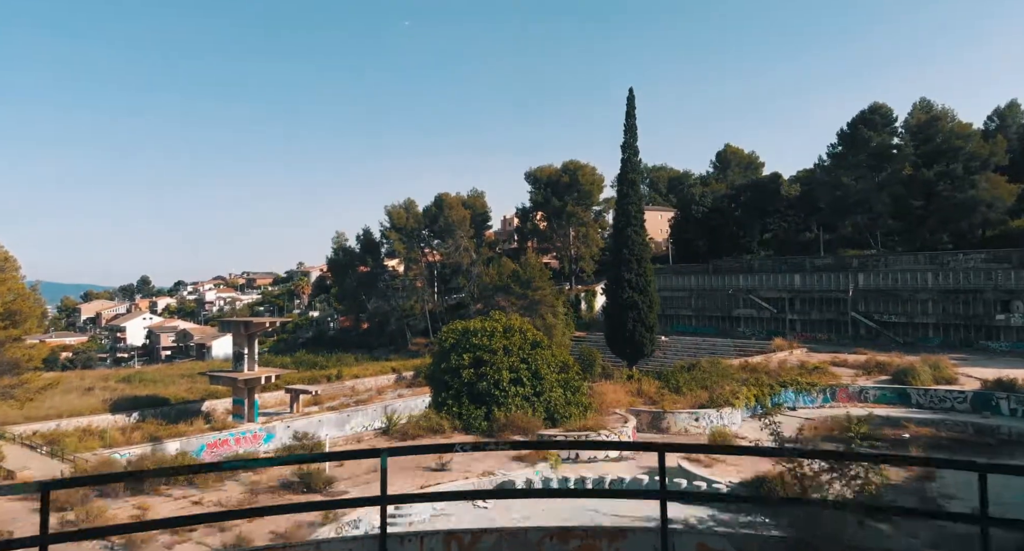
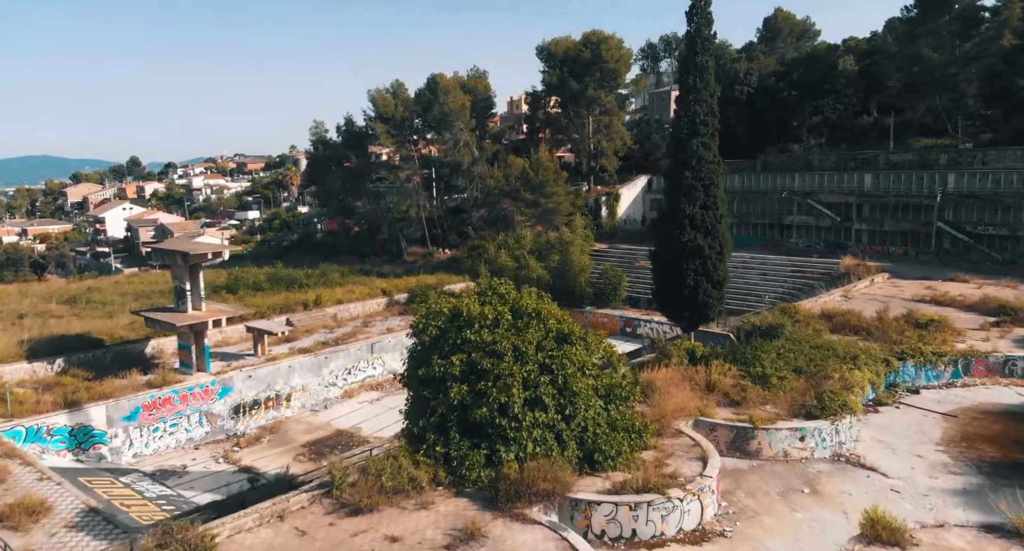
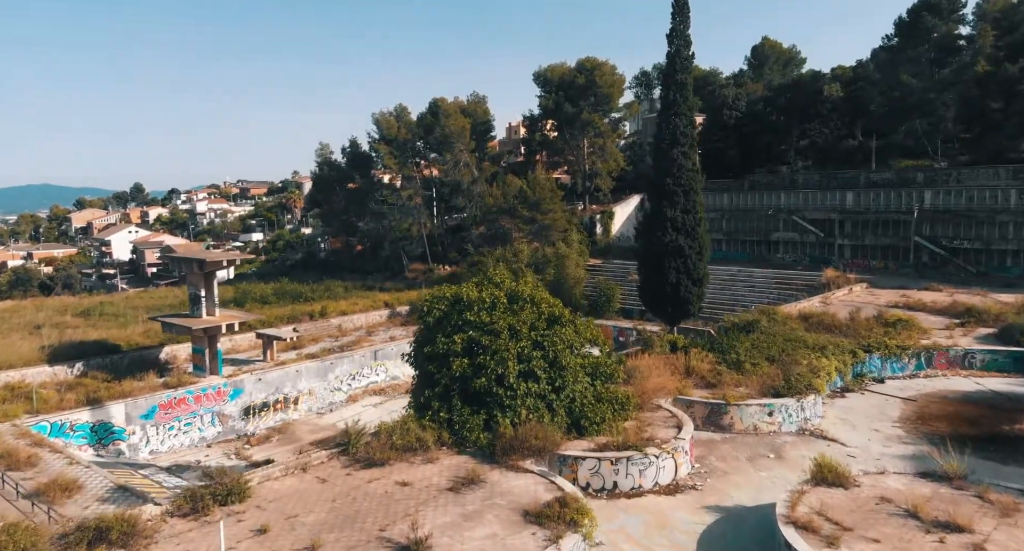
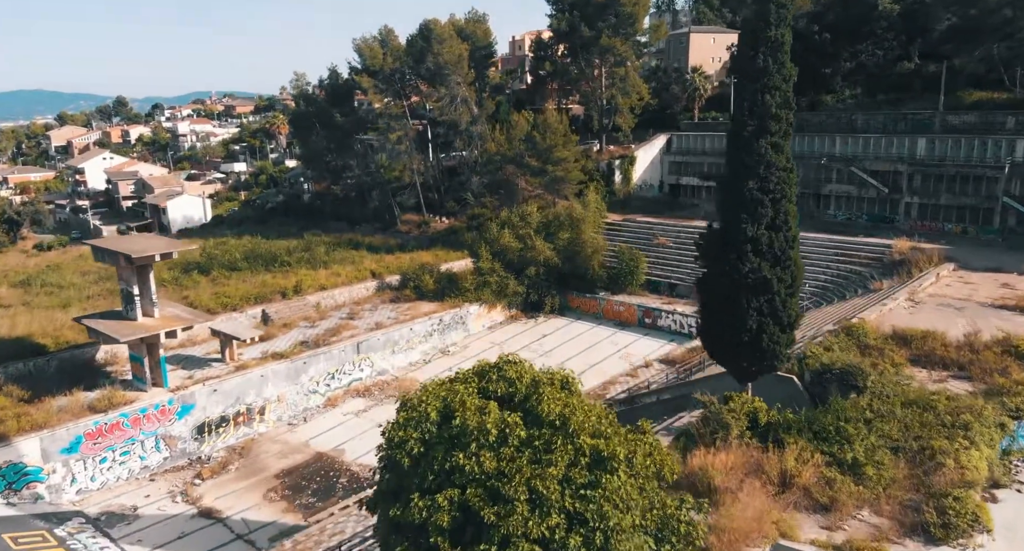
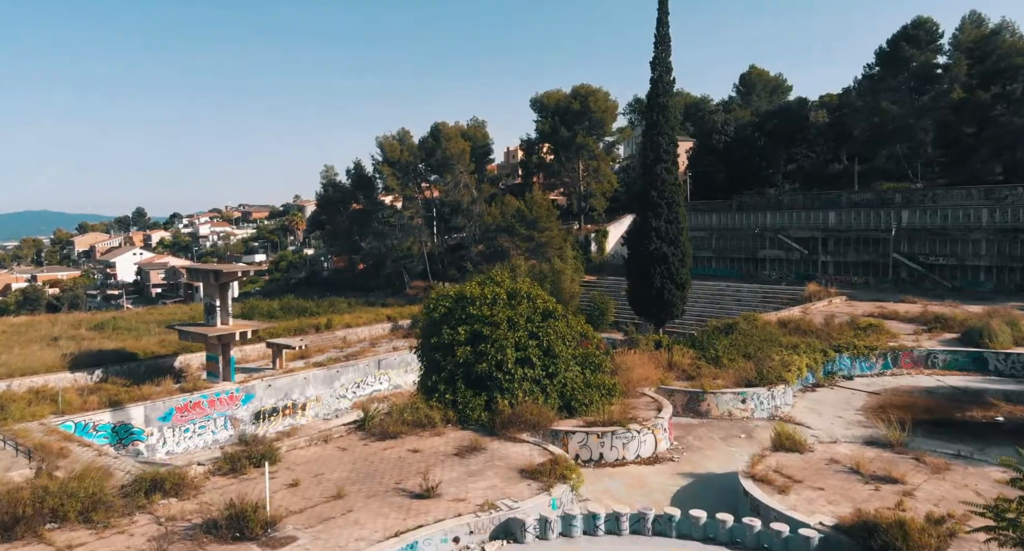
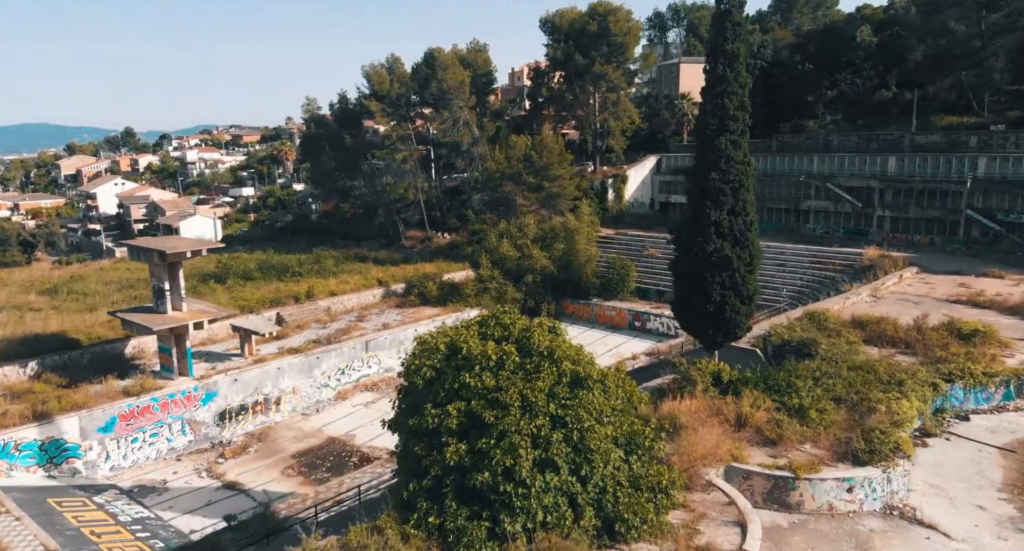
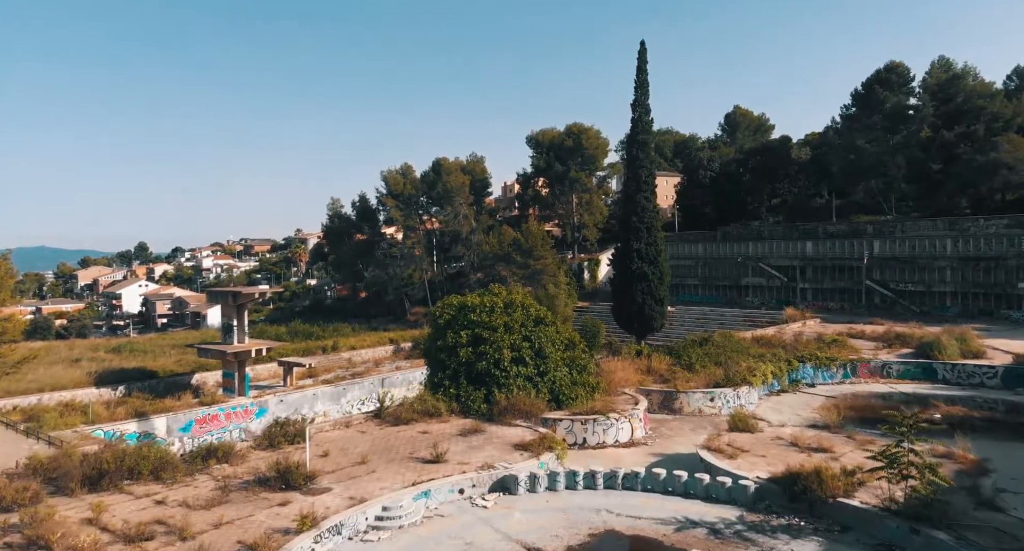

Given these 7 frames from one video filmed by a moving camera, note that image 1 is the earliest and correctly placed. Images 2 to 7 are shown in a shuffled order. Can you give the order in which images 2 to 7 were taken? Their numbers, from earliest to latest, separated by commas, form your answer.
7, 5, 3, 2, 6, 4
